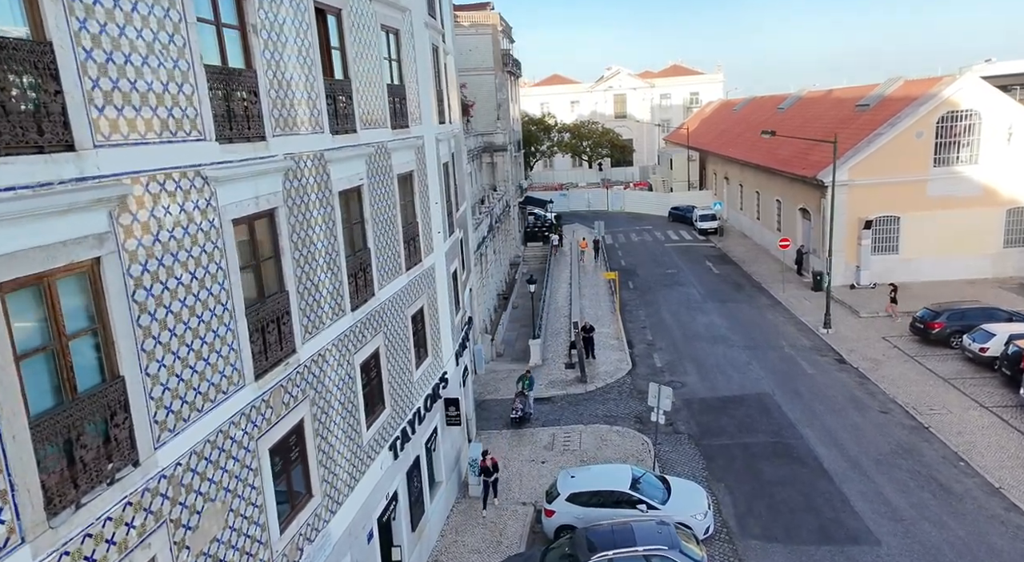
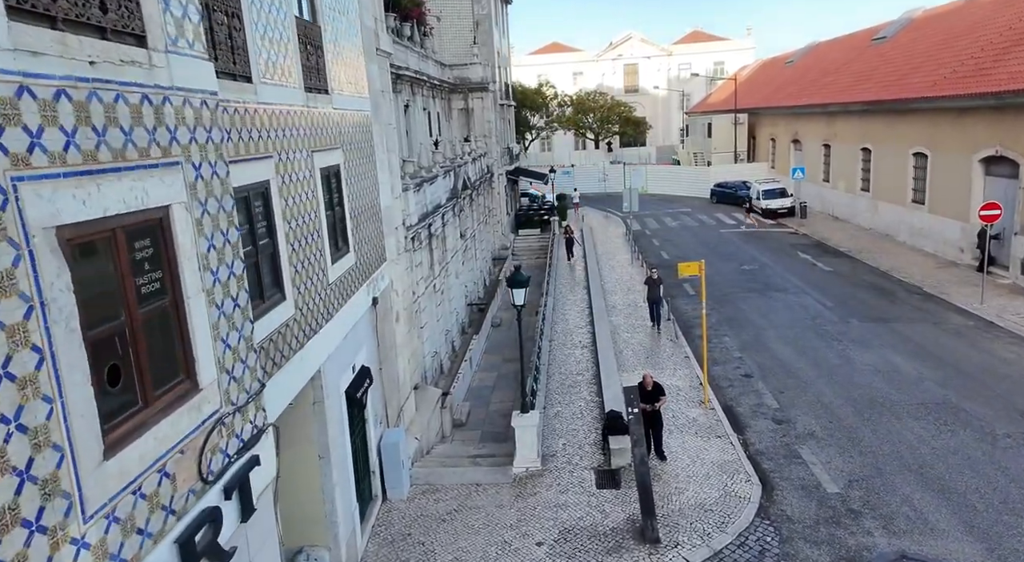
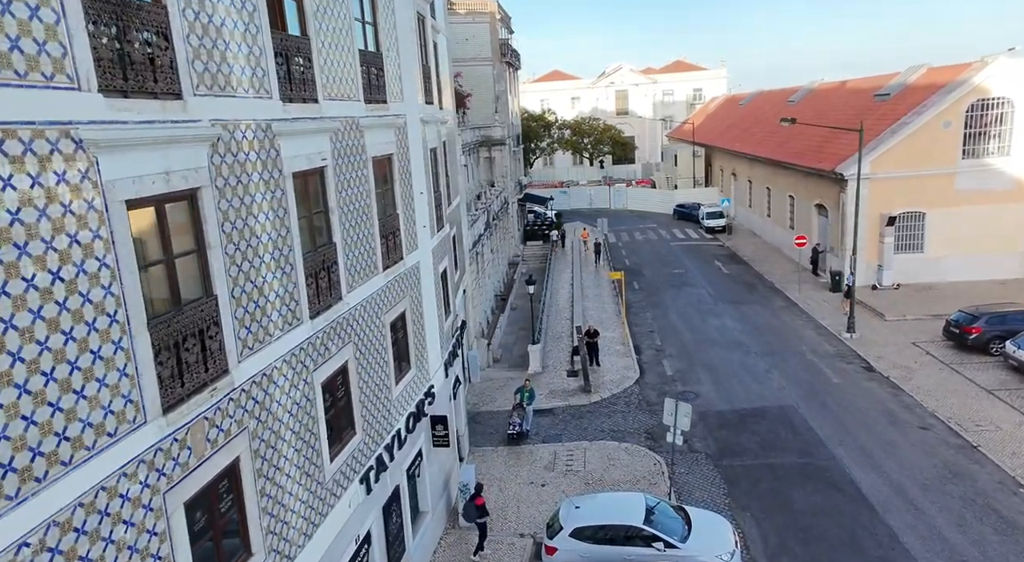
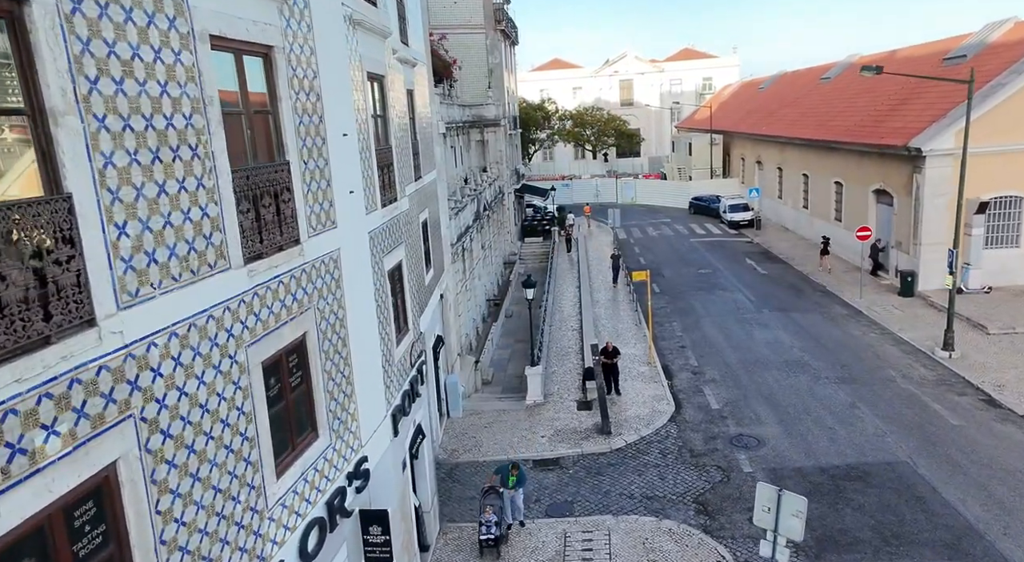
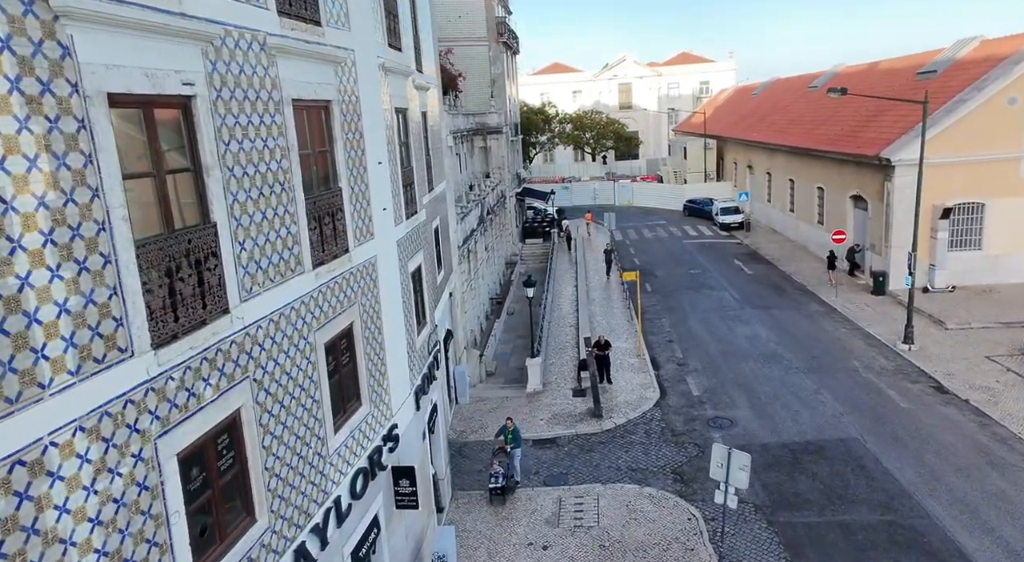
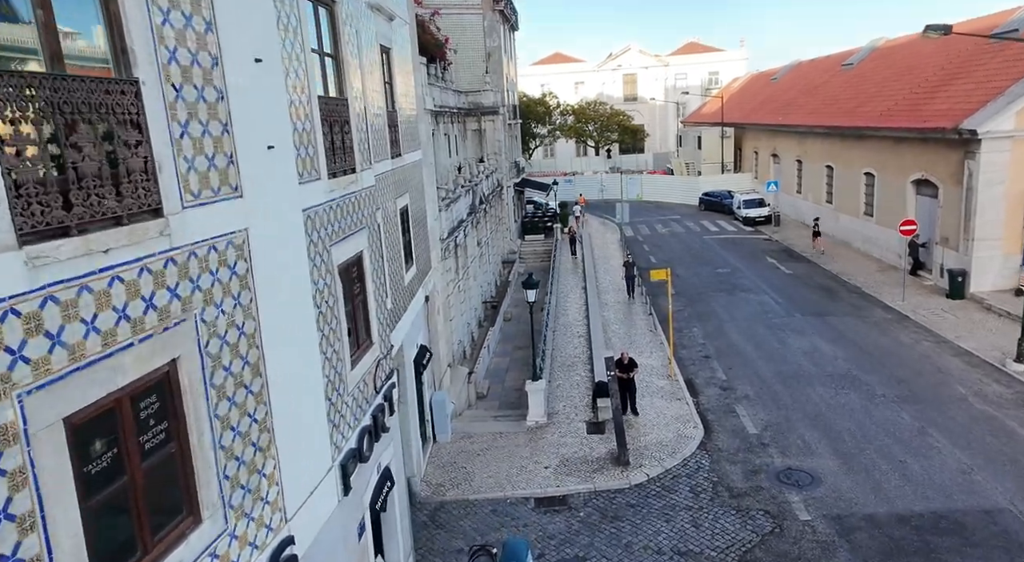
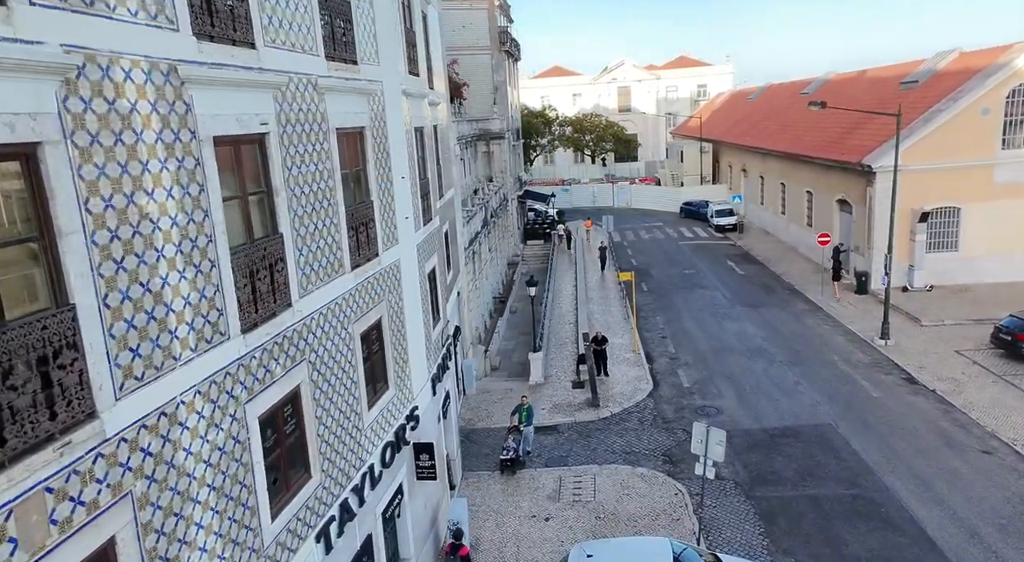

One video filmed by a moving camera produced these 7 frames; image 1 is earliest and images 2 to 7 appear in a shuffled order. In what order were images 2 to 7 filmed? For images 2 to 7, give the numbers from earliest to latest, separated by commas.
3, 7, 5, 4, 6, 2
